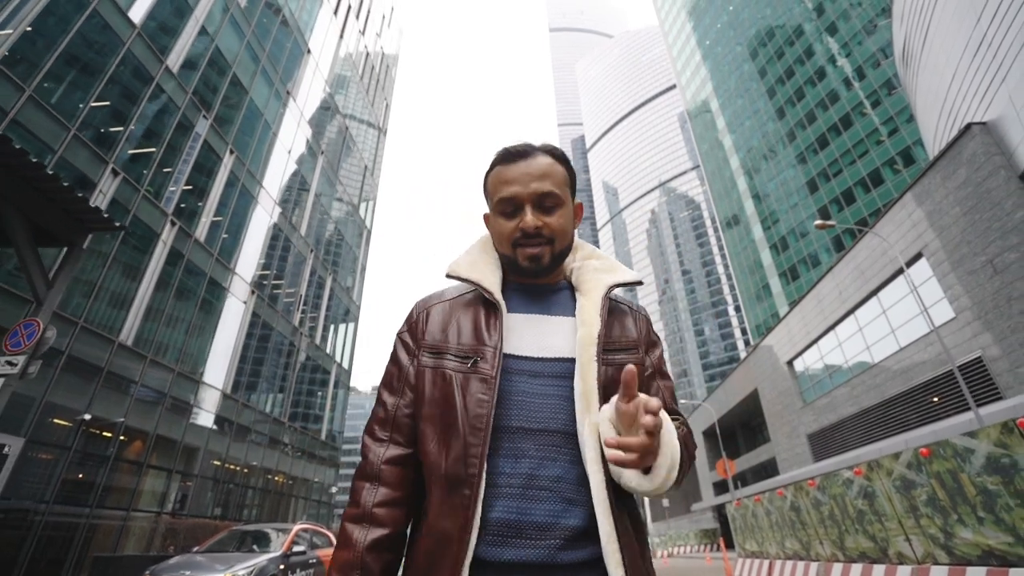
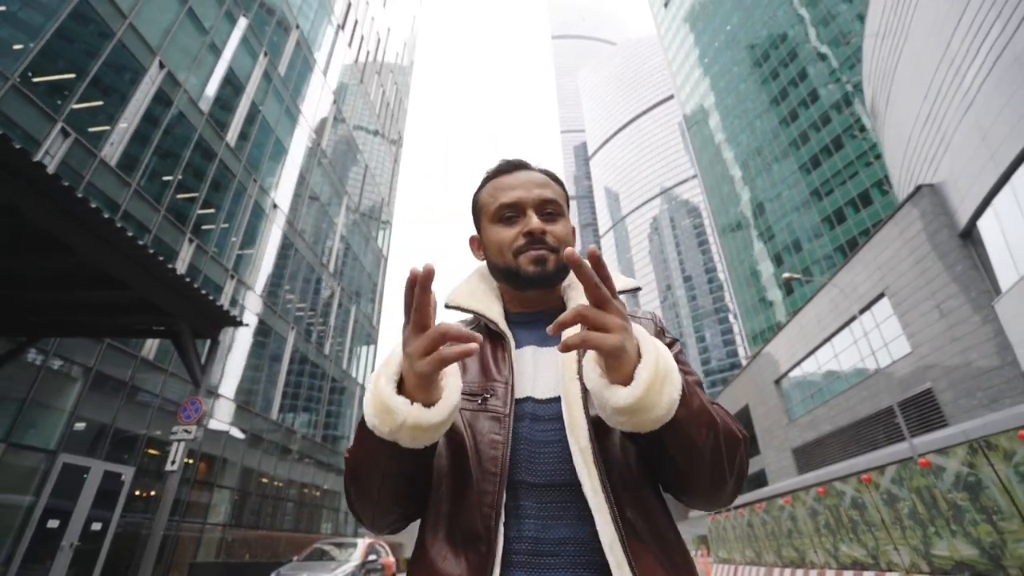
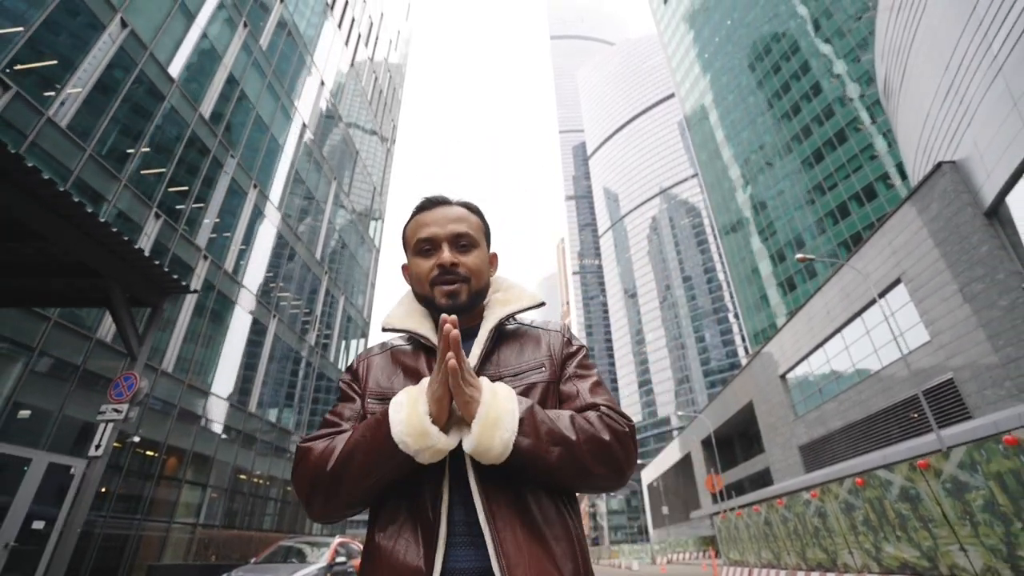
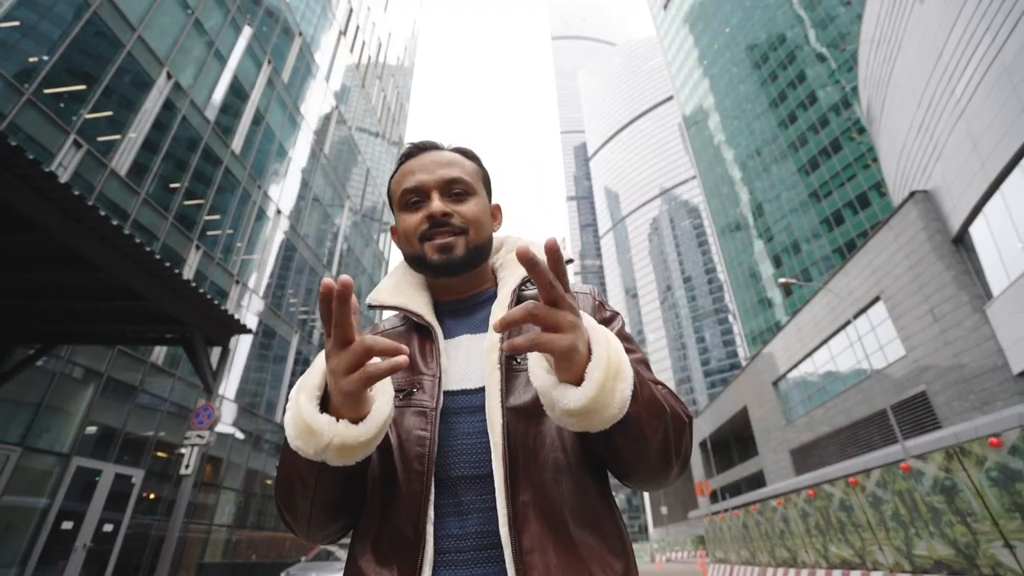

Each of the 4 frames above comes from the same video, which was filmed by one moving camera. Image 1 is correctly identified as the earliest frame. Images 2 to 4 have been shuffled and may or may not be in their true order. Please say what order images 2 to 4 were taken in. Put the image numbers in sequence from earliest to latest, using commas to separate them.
3, 2, 4
